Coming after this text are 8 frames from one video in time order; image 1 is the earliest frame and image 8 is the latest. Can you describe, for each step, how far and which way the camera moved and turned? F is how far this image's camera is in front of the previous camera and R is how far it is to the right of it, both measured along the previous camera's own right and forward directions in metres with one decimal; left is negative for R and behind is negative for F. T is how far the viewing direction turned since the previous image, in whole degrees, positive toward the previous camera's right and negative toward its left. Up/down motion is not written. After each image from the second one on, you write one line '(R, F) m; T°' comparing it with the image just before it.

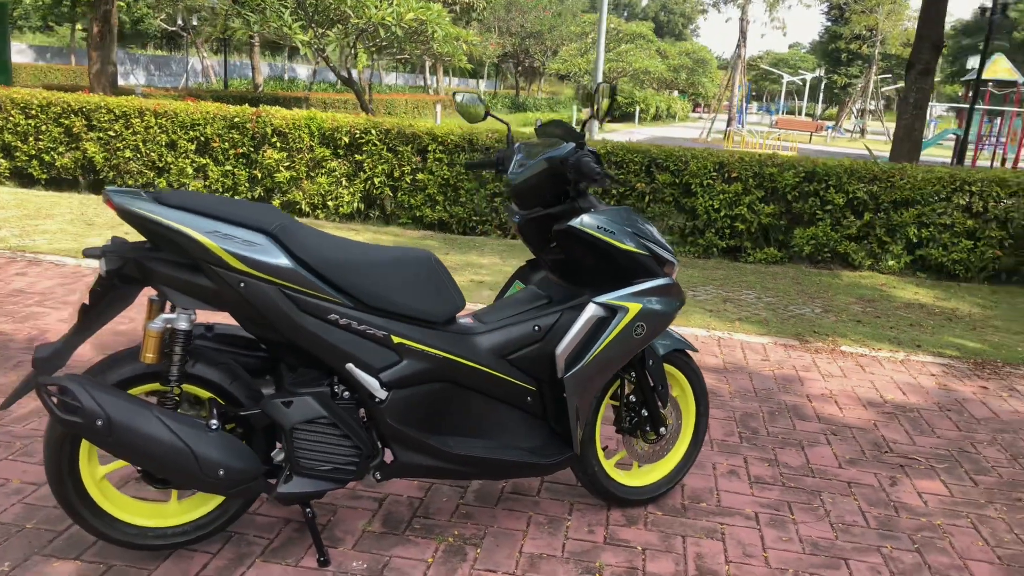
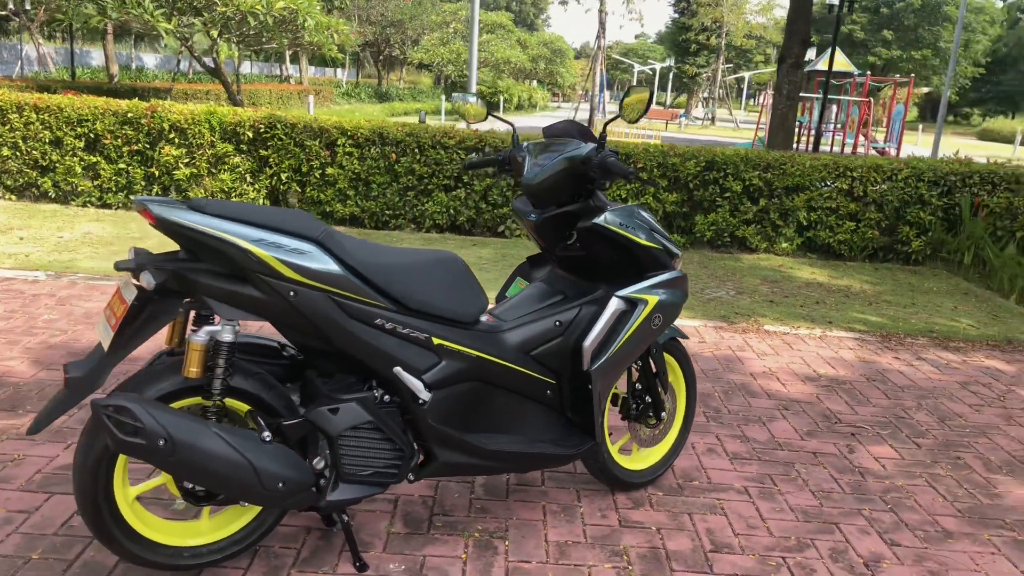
(-0.6, 0.0) m; +9°
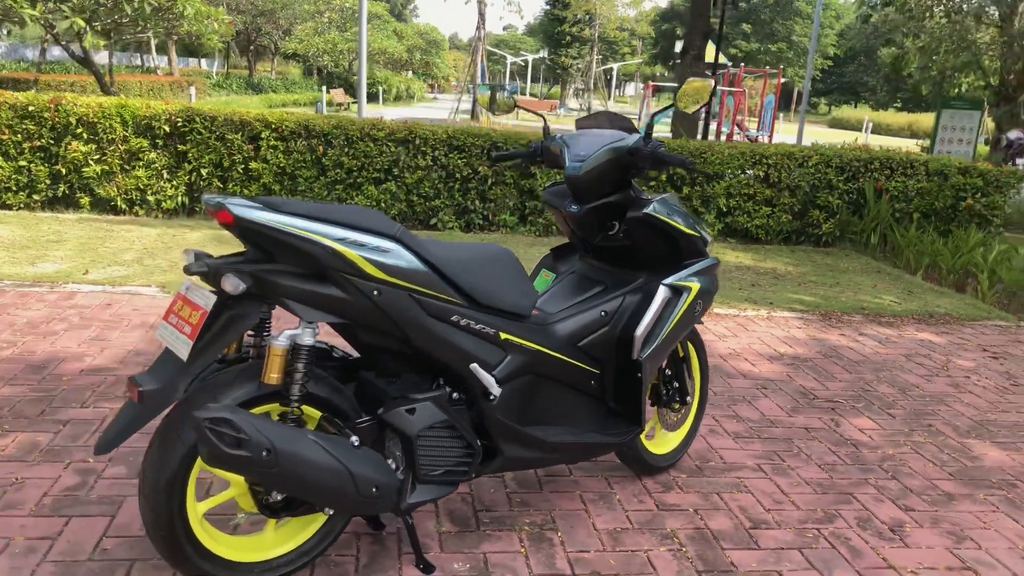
(-0.6, +0.1) m; +8°
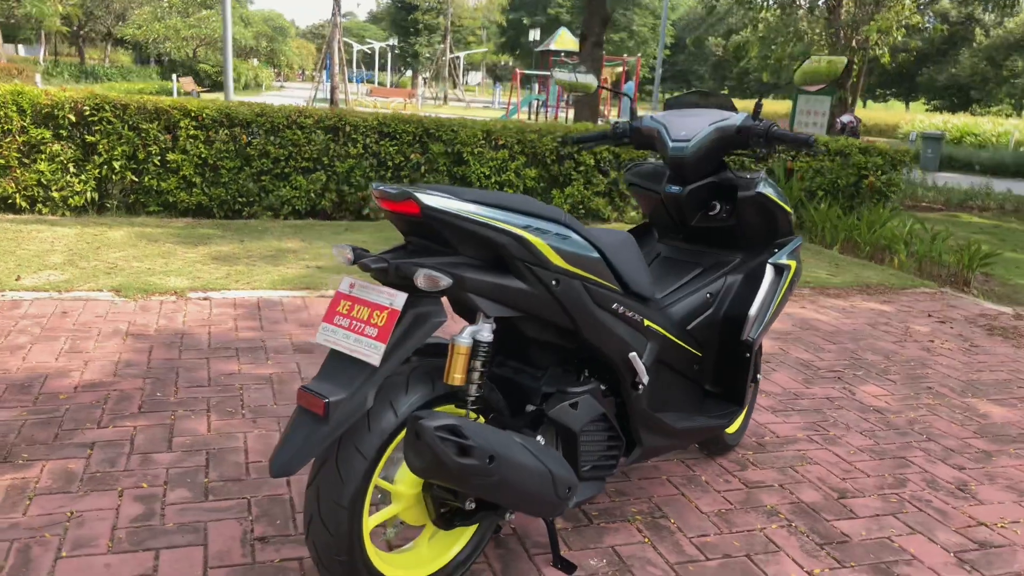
(-0.9, +0.2) m; +10°
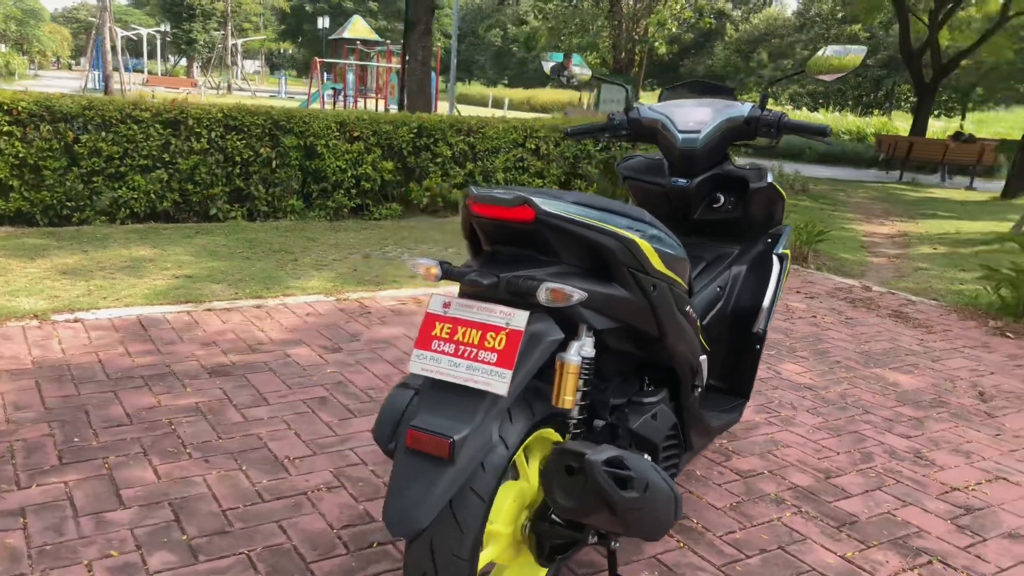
(-0.7, +0.3) m; +14°
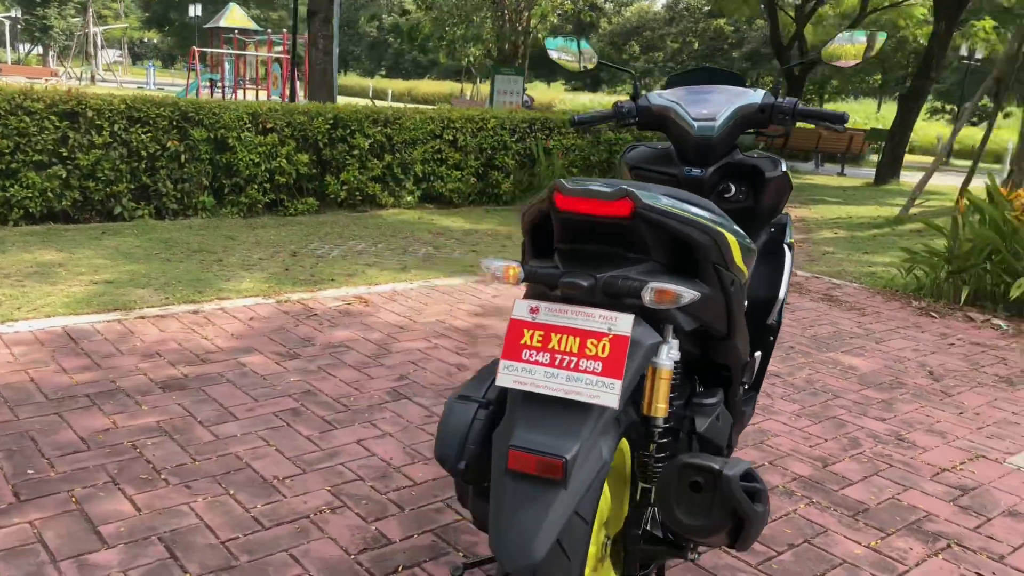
(-0.4, +0.2) m; +8°
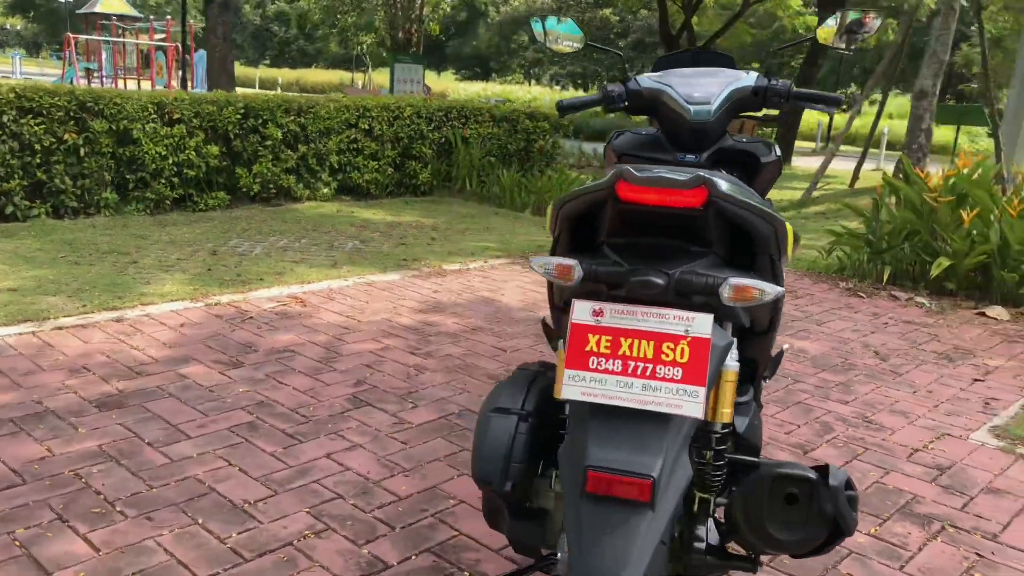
(-0.3, +0.2) m; +7°
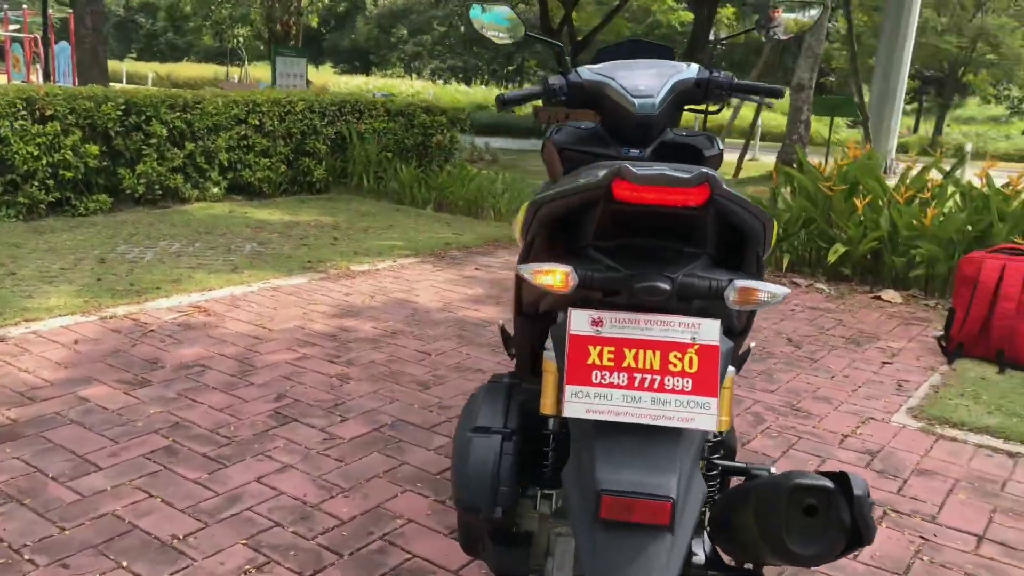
(-0.2, +0.1) m; +7°
